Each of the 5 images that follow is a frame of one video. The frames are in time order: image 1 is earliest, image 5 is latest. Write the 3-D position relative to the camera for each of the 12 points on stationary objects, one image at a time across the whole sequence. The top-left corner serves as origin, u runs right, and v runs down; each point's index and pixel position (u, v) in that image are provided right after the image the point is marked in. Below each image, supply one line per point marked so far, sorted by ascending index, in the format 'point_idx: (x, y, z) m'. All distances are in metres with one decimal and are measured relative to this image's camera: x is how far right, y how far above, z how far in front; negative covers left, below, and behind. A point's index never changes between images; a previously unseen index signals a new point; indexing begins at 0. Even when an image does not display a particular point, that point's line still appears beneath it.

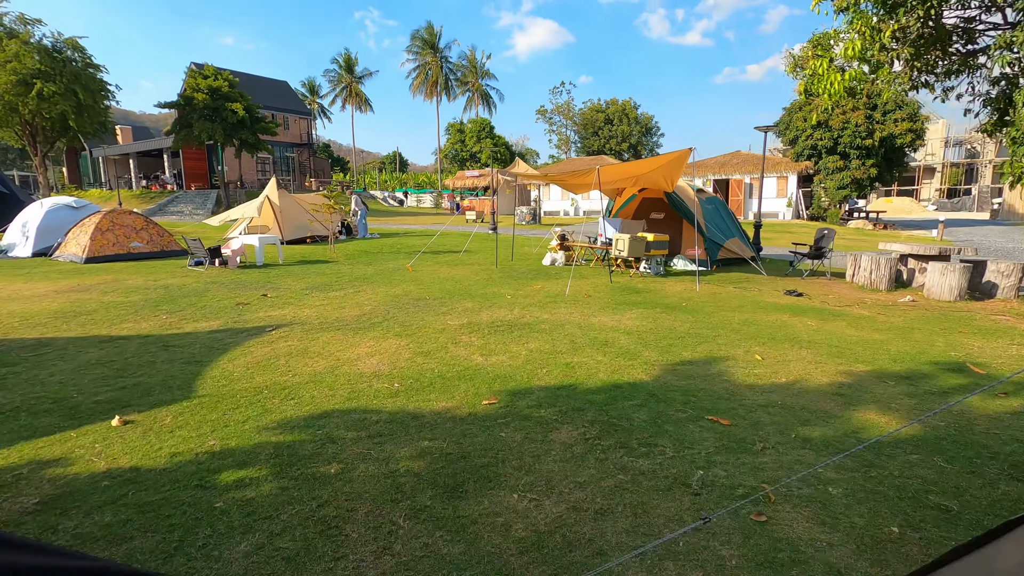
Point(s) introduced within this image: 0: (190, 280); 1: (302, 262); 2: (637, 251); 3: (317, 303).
0: (-5.8, +0.1, +9.7) m
1: (-5.0, +0.6, +12.8) m
2: (+2.6, +0.7, +10.8) m
3: (-2.9, -0.2, +7.8) m
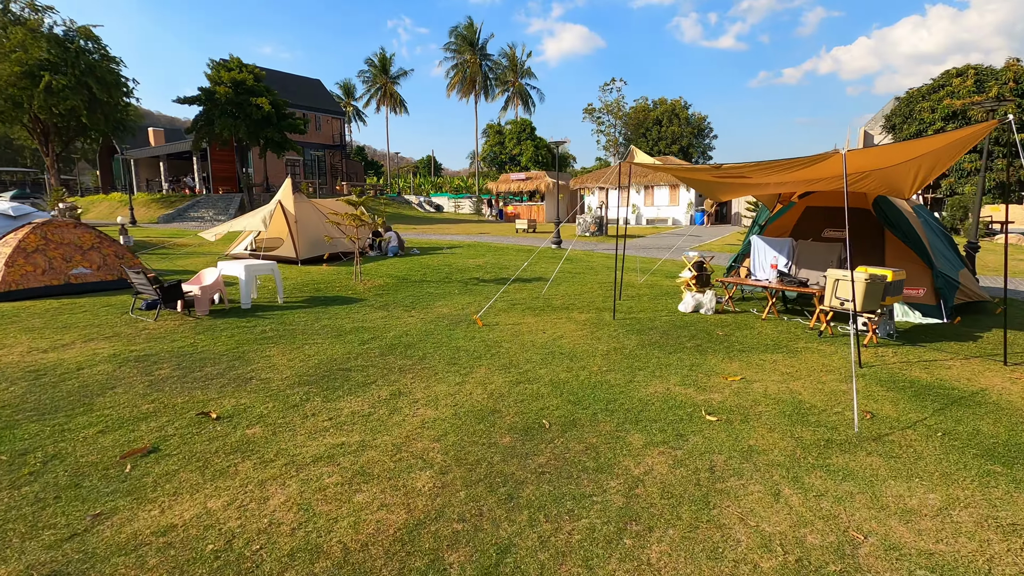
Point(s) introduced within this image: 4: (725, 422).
0: (-4.2, -0.6, +5.6) m
1: (-3.2, -0.2, +8.7) m
2: (+4.2, -0.2, +6.3) m
3: (-1.4, -1.0, +3.5) m
4: (+1.6, -1.0, +4.0) m
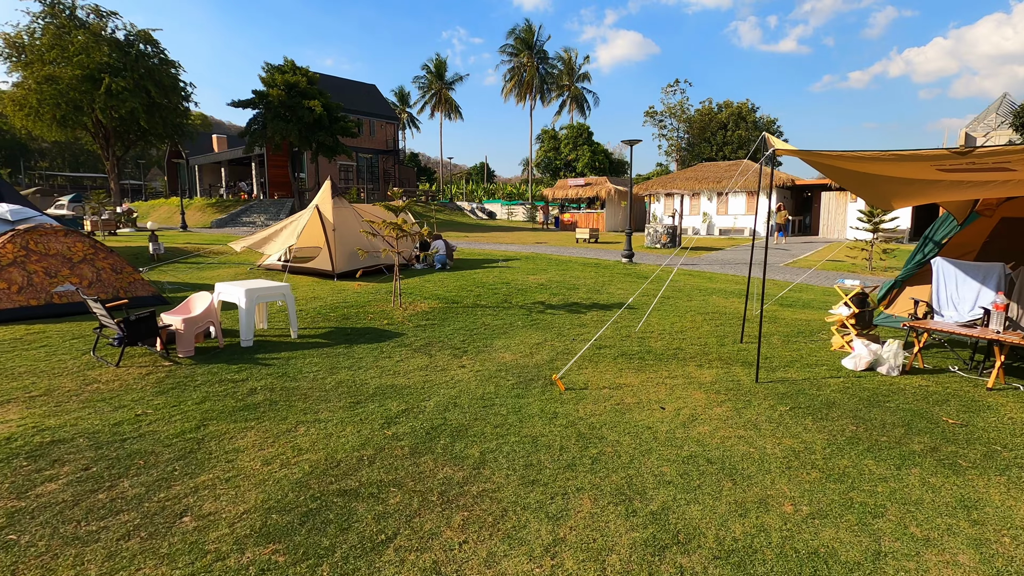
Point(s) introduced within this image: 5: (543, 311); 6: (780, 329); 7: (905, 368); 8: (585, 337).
0: (-3.4, -0.9, +3.7) m
1: (-2.2, -0.6, +6.7) m
2: (+5.0, -0.7, +3.6) m
3: (-0.8, -1.3, +1.4) m
4: (+2.2, -1.4, +1.6) m
5: (+0.5, -0.4, +8.5) m
6: (+3.7, -0.6, +7.4) m
7: (+4.0, -0.8, +5.4) m
8: (+0.9, -0.6, +6.7) m
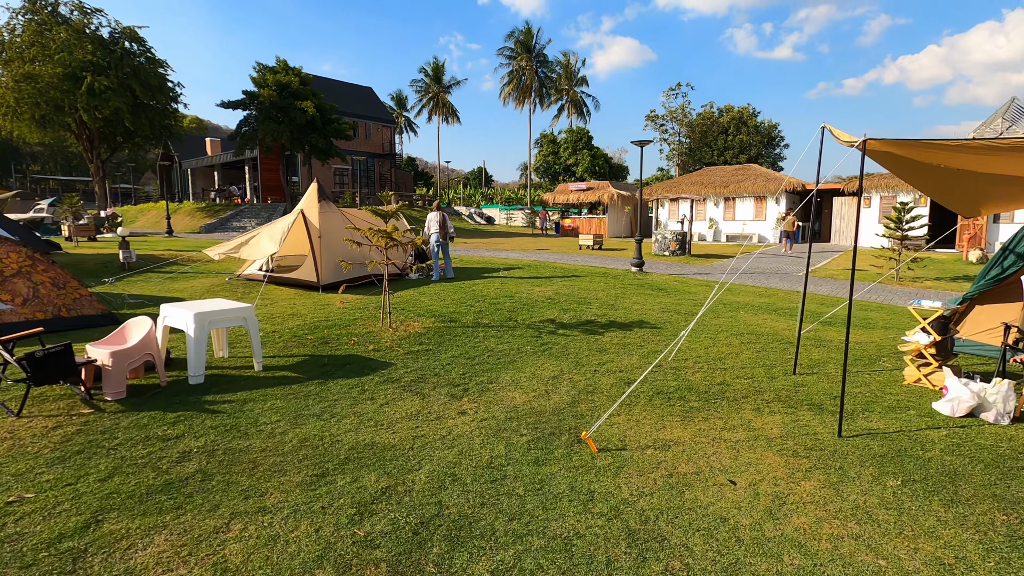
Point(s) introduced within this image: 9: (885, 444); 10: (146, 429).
0: (-3.3, -1.1, +2.6) m
1: (-2.1, -0.8, +5.6) m
2: (+5.1, -0.9, +2.5) m
3: (-0.7, -1.5, +0.3) m
4: (+2.3, -1.6, +0.5) m
5: (+0.6, -0.6, +7.4) m
6: (+3.8, -0.8, +6.3) m
7: (+4.1, -1.0, +4.3) m
8: (+1.0, -0.8, +5.6) m
9: (+2.7, -1.1, +3.8) m
10: (-2.6, -1.0, +3.8) m
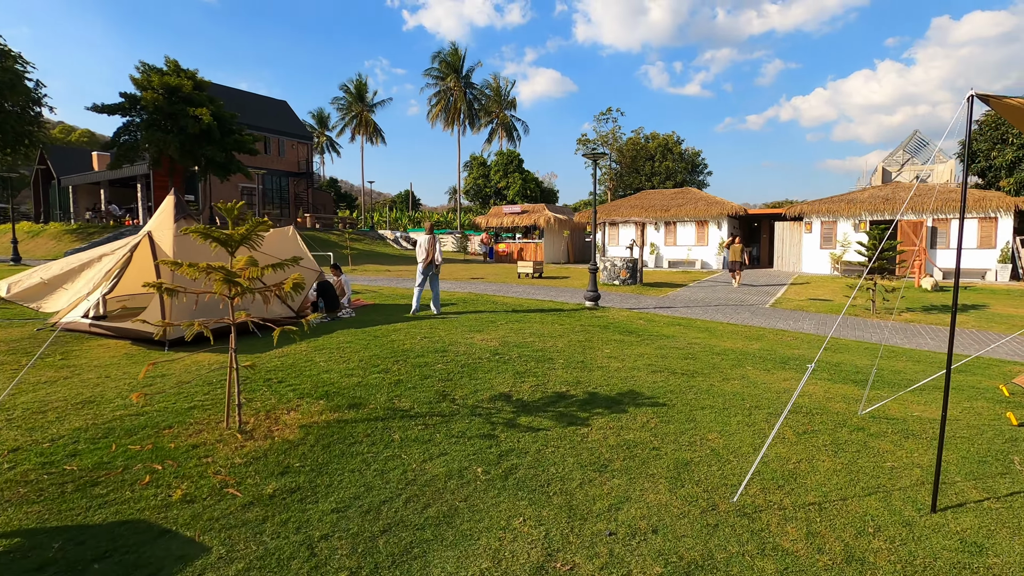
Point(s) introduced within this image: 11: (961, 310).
0: (-3.2, -1.5, -0.6) m
1: (-2.4, -1.3, +2.6) m
2: (+5.2, -1.2, +0.5) m
3: (-0.3, -1.8, -2.5) m
4: (+2.6, -1.8, -1.9) m
5: (0.0, -1.2, +4.7) m
6: (+3.4, -1.3, +4.1) m
7: (+3.9, -1.4, +2.1) m
8: (+0.7, -1.3, +3.0) m
9: (+2.6, -1.5, +1.4) m
10: (-2.7, -1.4, +0.7) m
11: (+11.6, -0.6, +13.8) m
